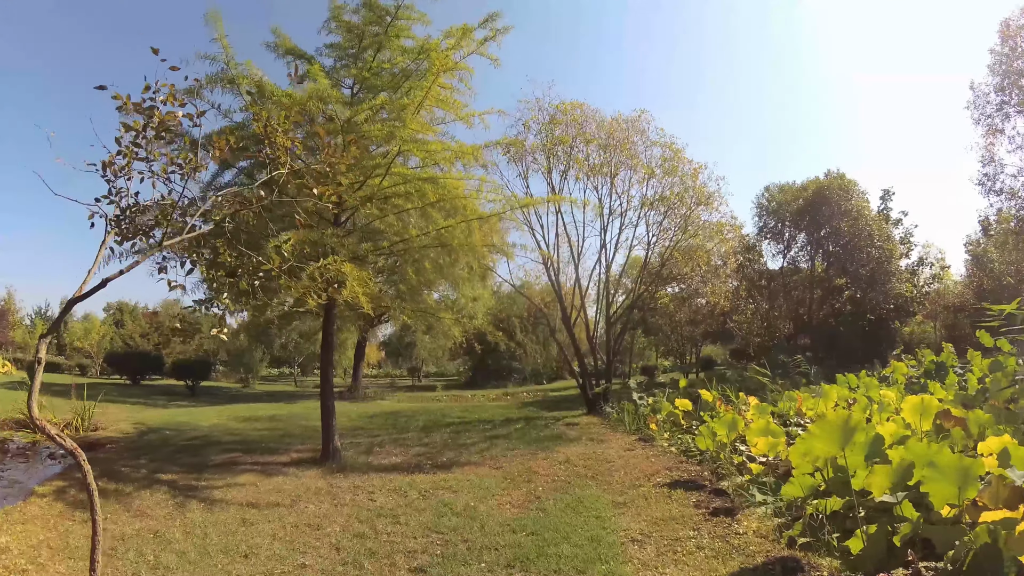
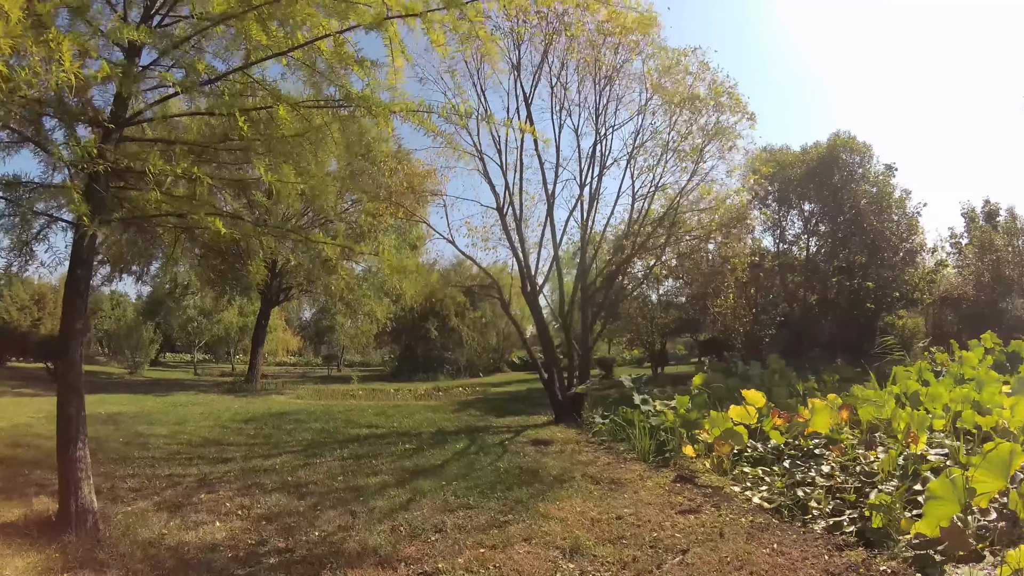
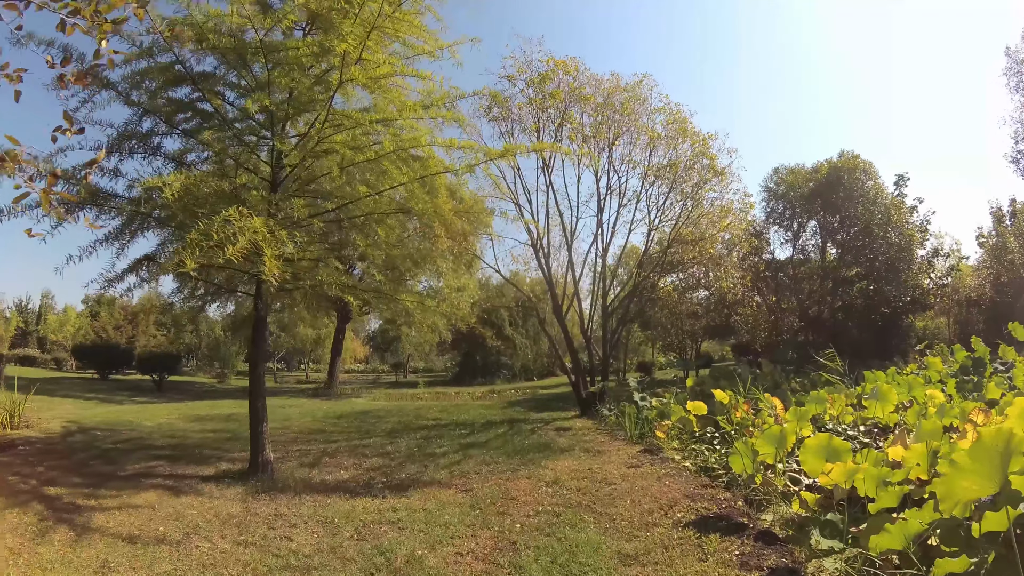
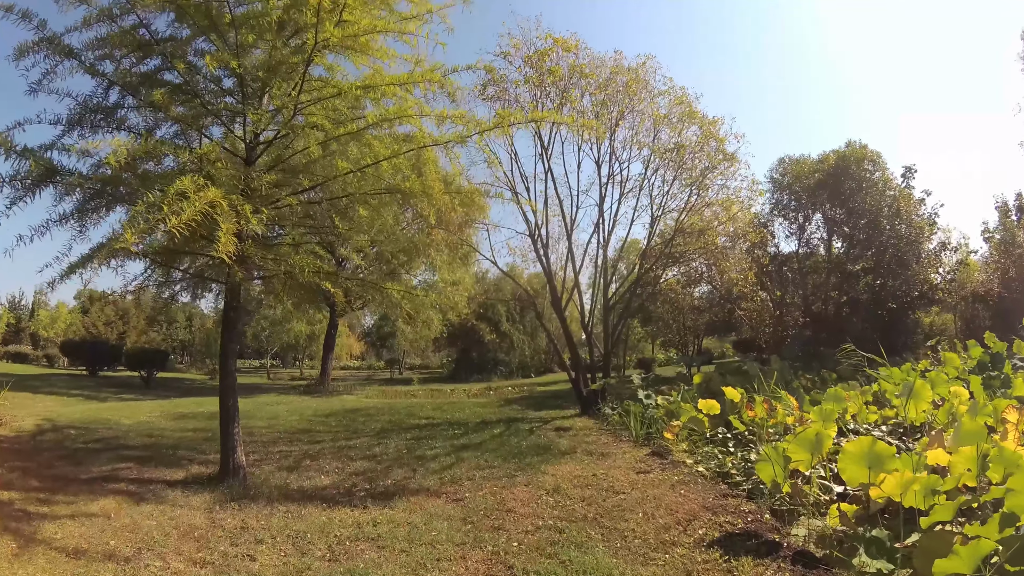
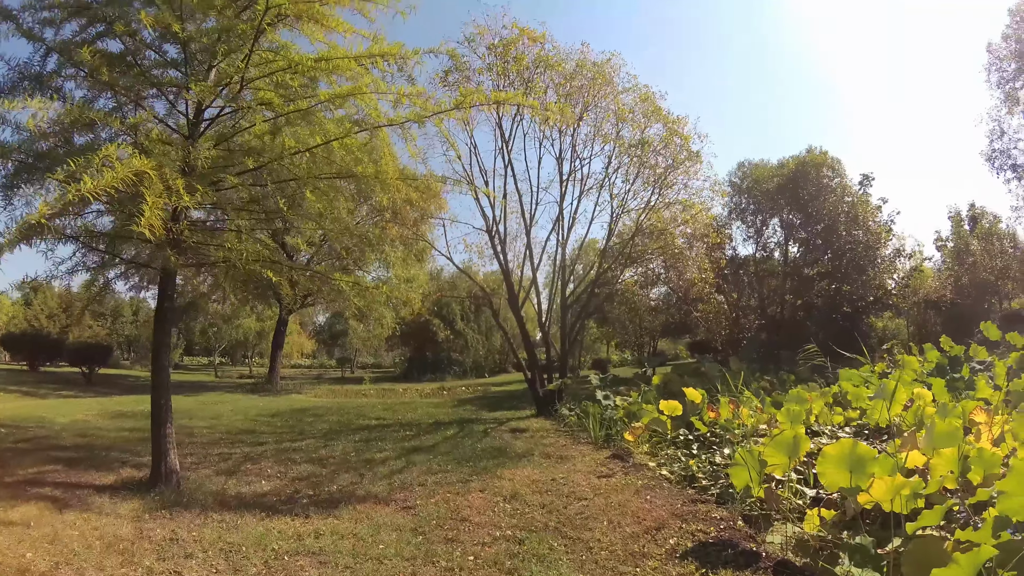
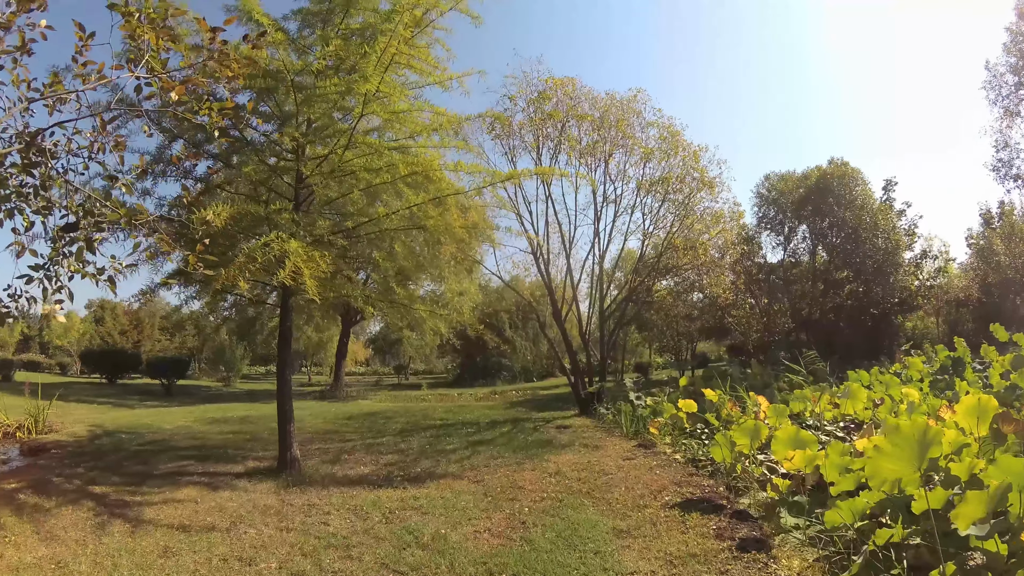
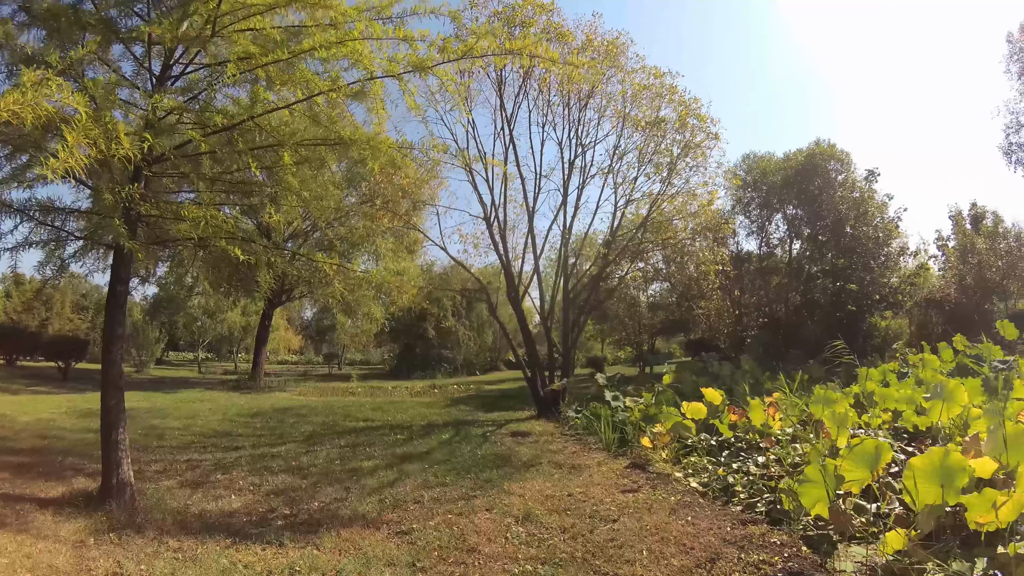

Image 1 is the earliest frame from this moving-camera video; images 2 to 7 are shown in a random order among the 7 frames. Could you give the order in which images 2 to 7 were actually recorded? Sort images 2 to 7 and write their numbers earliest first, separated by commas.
6, 3, 4, 5, 7, 2
